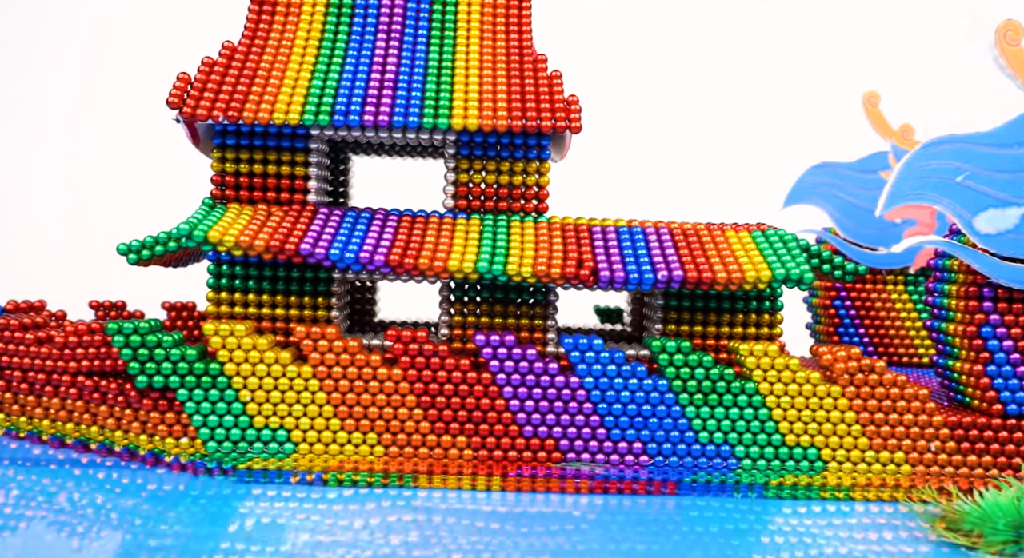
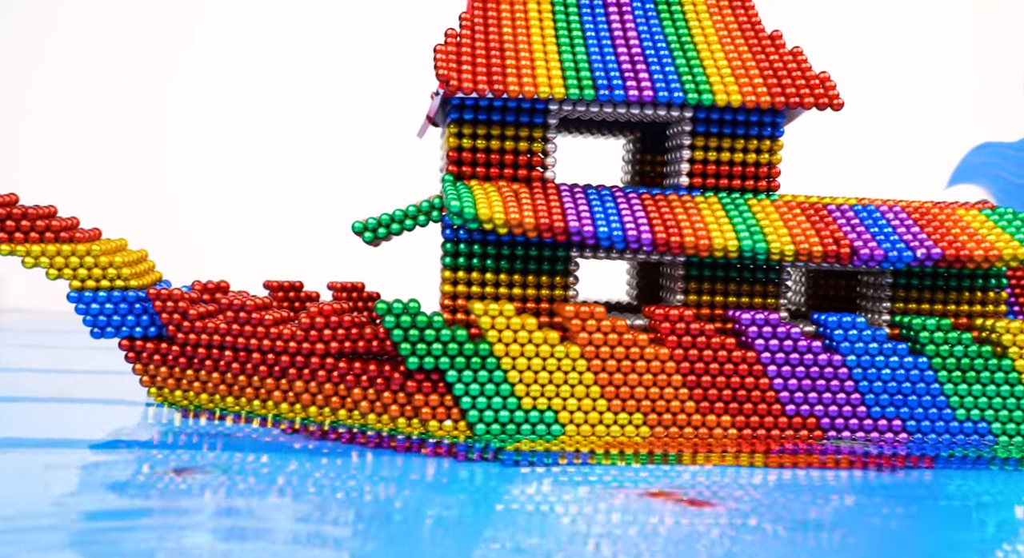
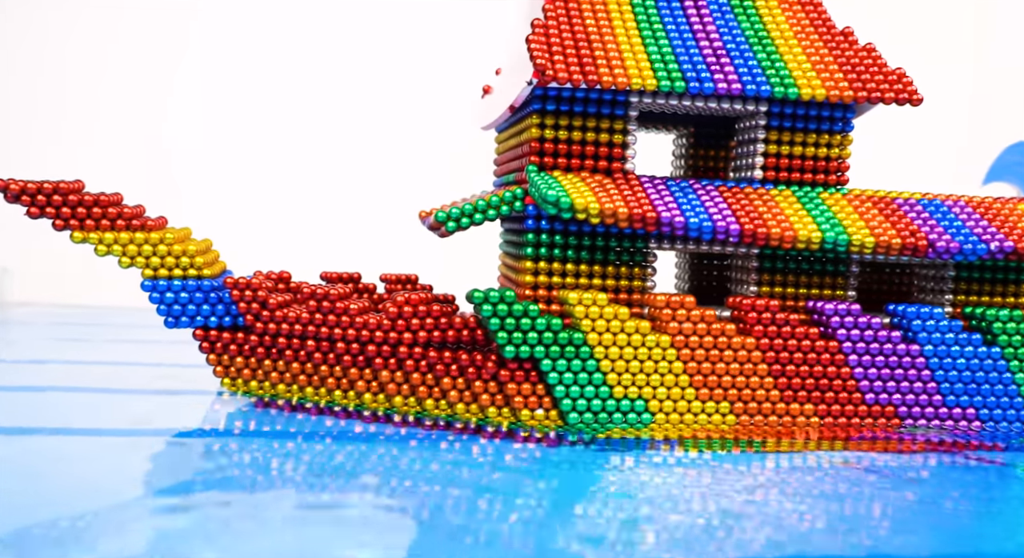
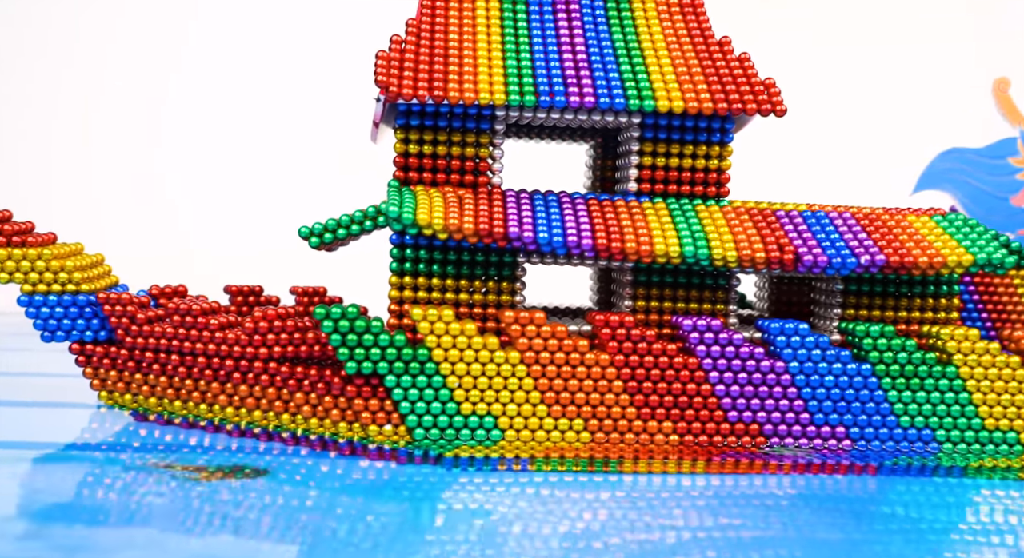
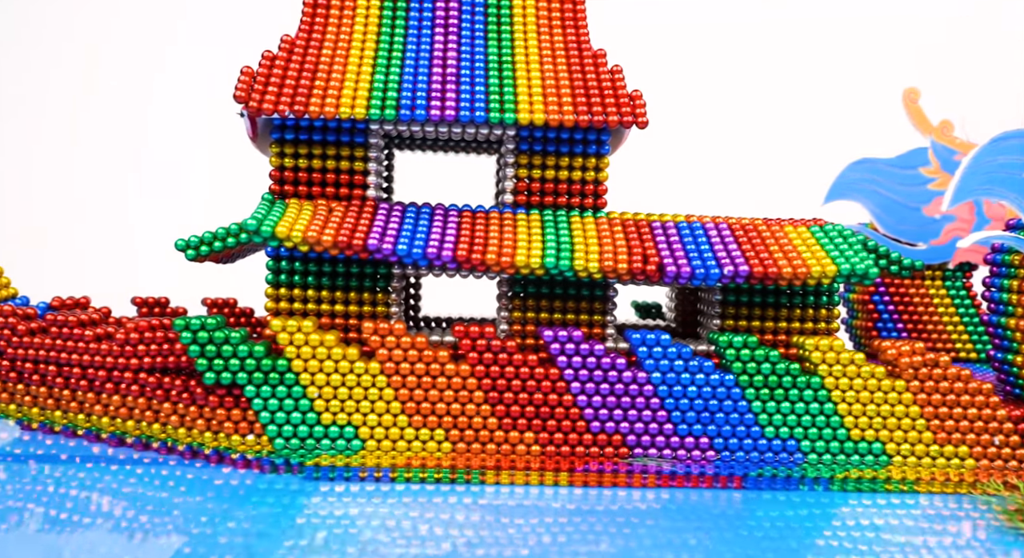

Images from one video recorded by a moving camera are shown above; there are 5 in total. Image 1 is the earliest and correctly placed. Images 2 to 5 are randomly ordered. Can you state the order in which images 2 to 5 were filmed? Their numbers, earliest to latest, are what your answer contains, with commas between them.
5, 4, 2, 3
